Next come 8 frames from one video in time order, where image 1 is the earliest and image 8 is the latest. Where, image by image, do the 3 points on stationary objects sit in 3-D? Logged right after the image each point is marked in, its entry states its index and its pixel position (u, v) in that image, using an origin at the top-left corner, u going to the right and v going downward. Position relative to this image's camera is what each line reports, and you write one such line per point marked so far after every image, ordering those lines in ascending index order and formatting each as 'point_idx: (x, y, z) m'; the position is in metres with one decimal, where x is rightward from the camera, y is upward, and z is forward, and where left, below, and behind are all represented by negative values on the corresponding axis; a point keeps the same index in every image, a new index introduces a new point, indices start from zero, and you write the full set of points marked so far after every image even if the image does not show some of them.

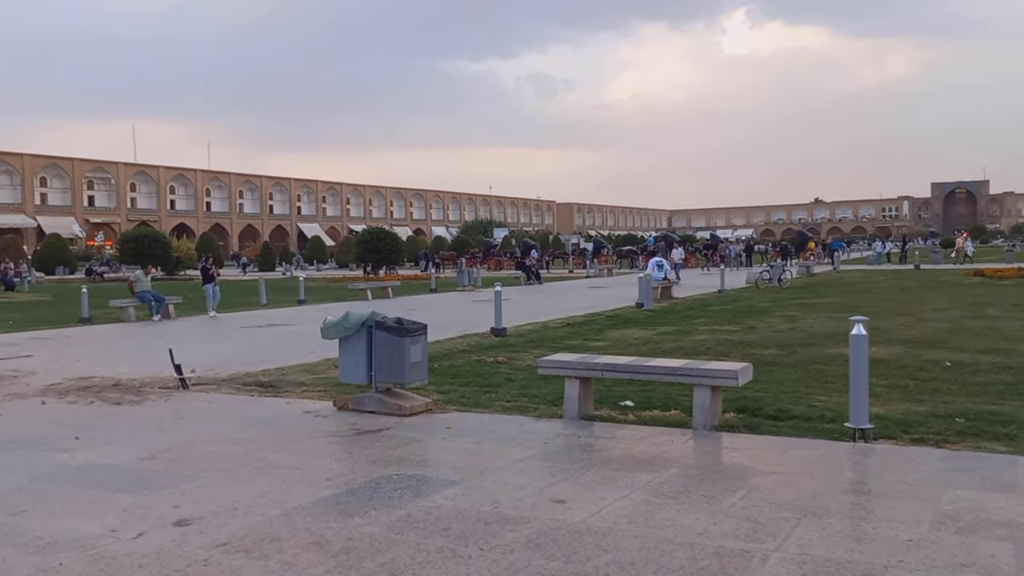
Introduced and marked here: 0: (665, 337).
0: (+2.4, -0.8, +13.8) m
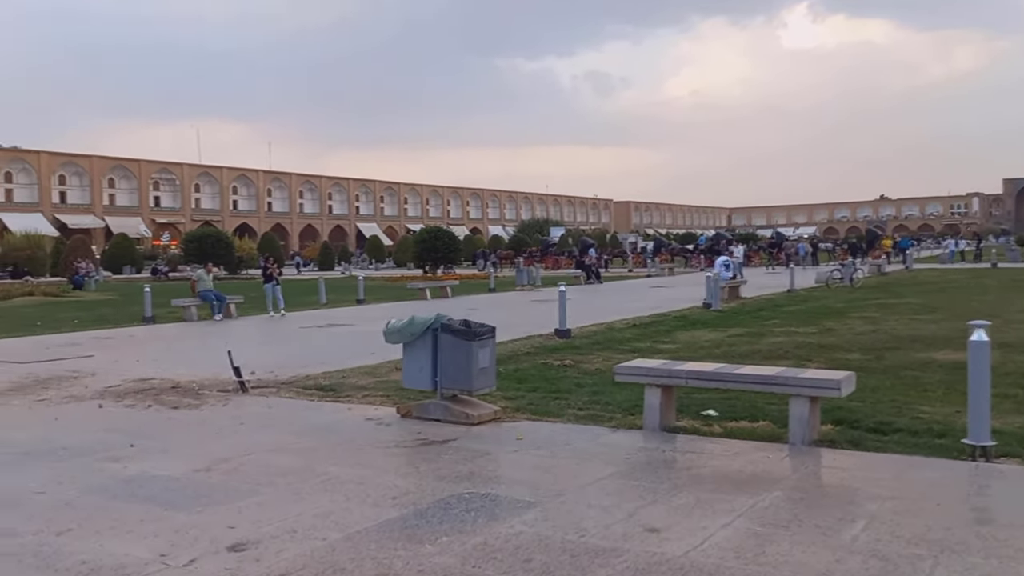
0: (+3.4, -0.8, +13.2) m
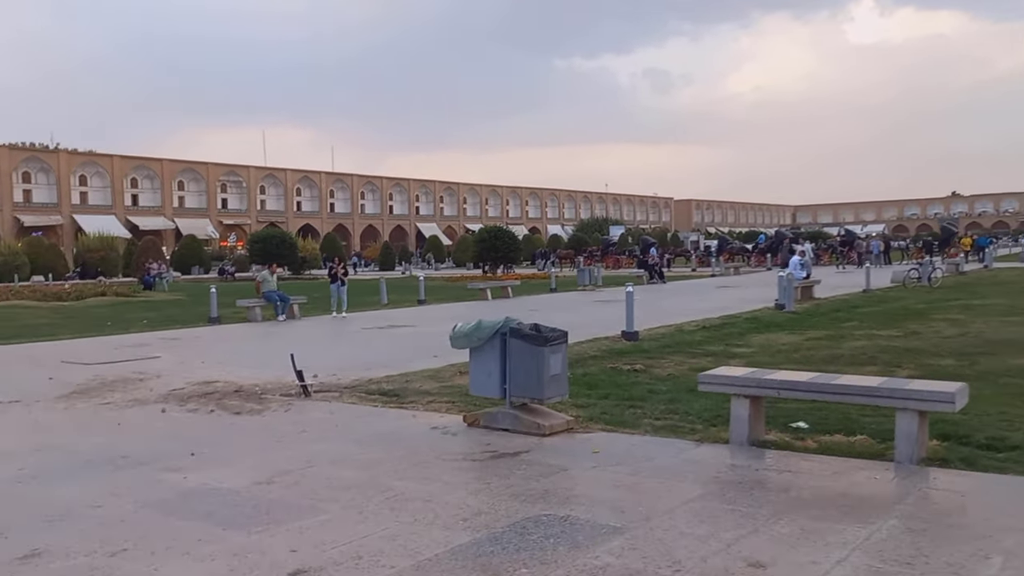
0: (+4.3, -0.8, +12.5) m
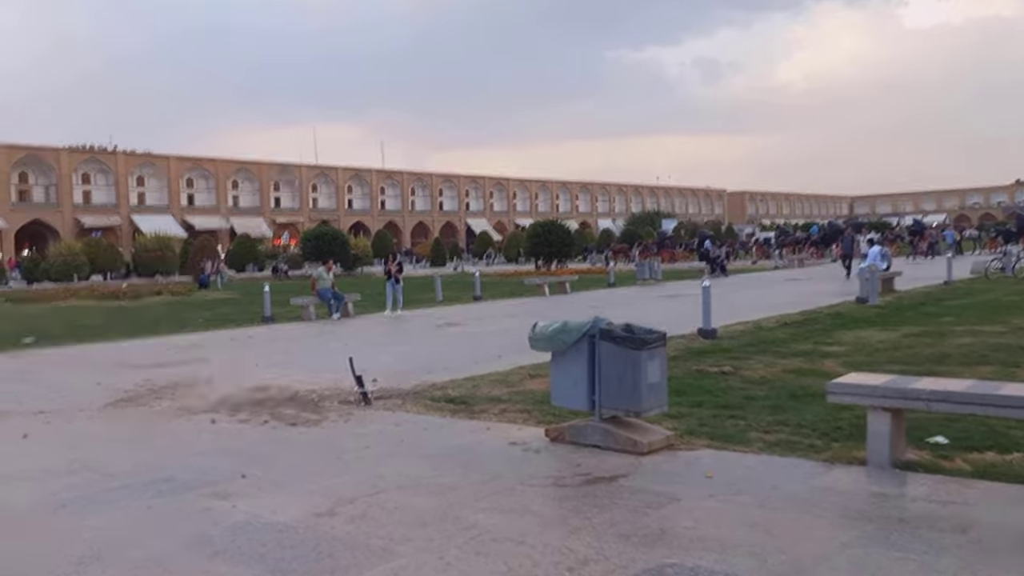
0: (+5.3, -0.7, +11.5) m
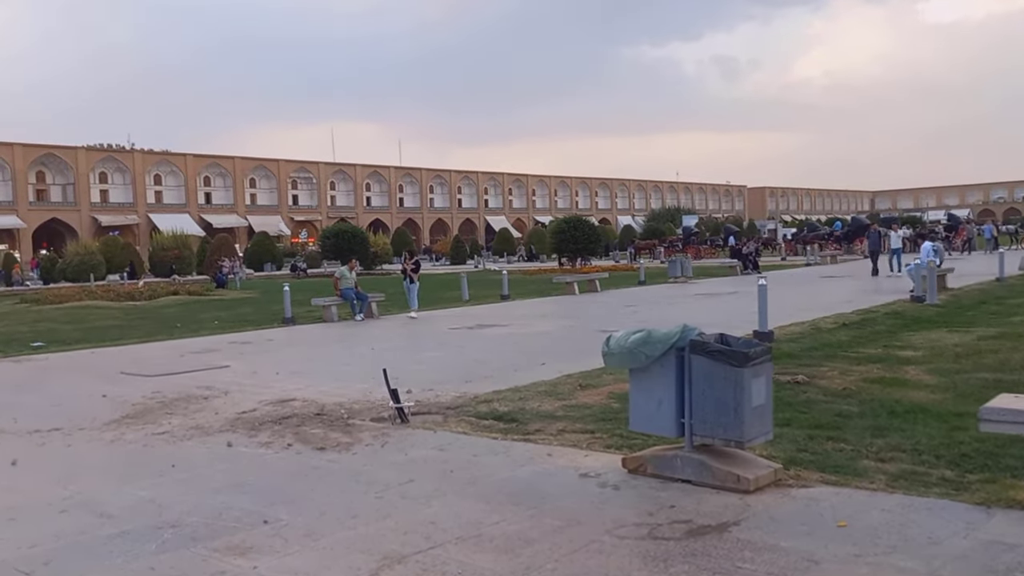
0: (+5.8, -0.7, +10.4) m
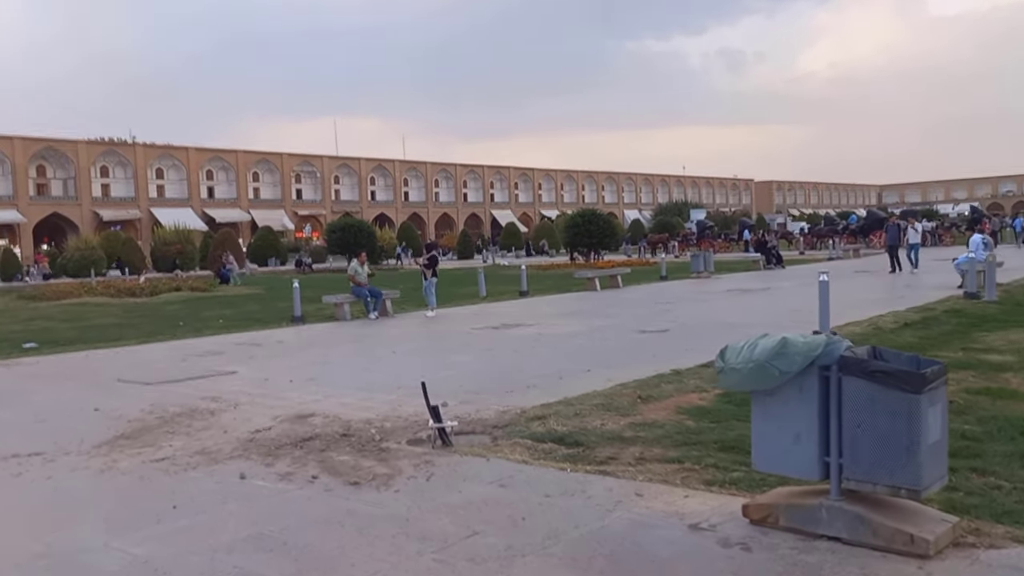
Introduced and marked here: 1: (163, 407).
0: (+6.2, -0.6, +9.4) m
1: (-3.0, -1.0, +7.5) m
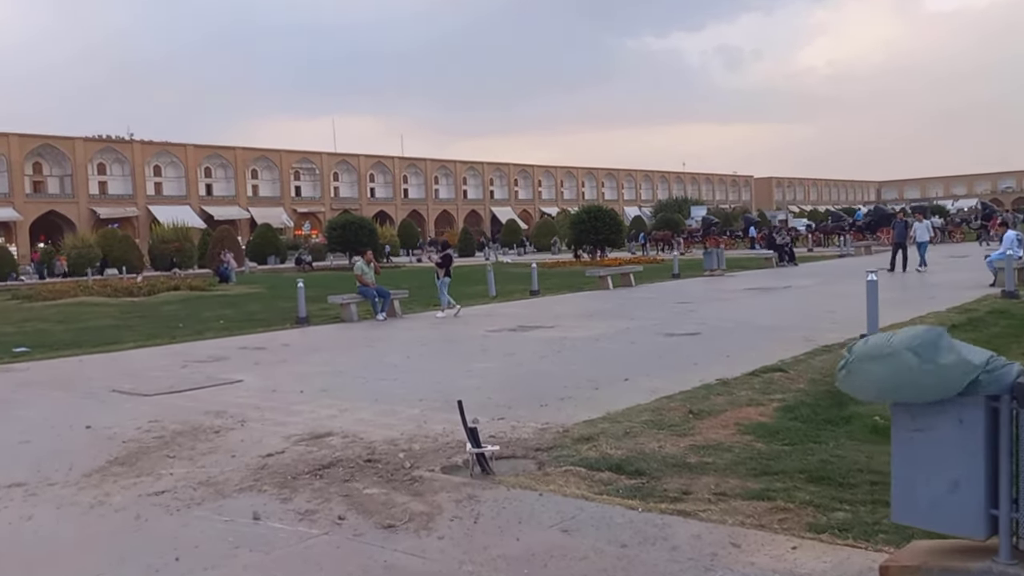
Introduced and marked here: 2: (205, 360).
0: (+6.4, -0.6, +8.7) m
1: (-2.7, -1.0, +6.7) m
2: (-3.8, -0.9, +11.0) m
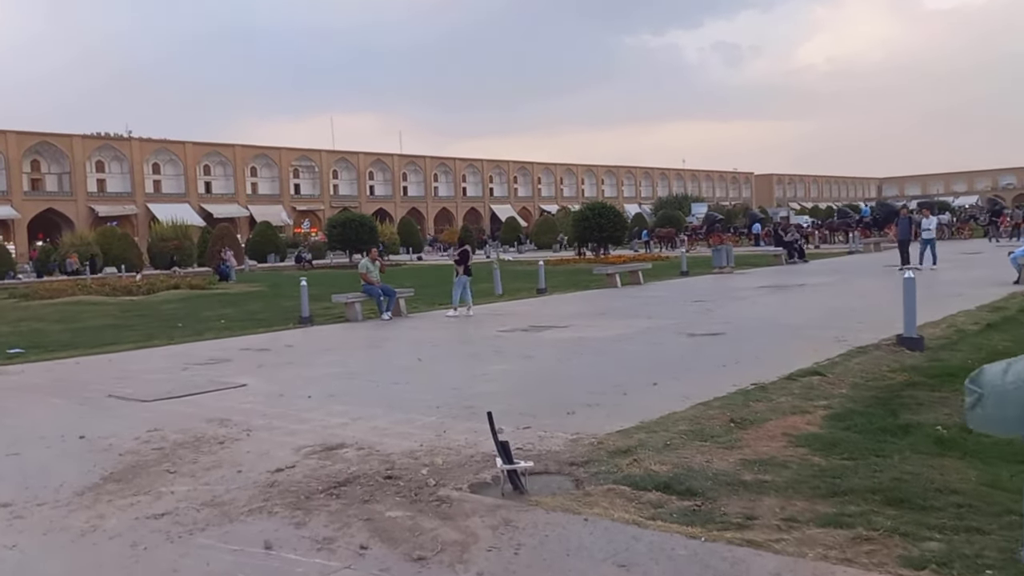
0: (+6.6, -0.6, +8.2) m
1: (-2.5, -1.0, +6.2) m
2: (-3.7, -0.9, +10.5) m
